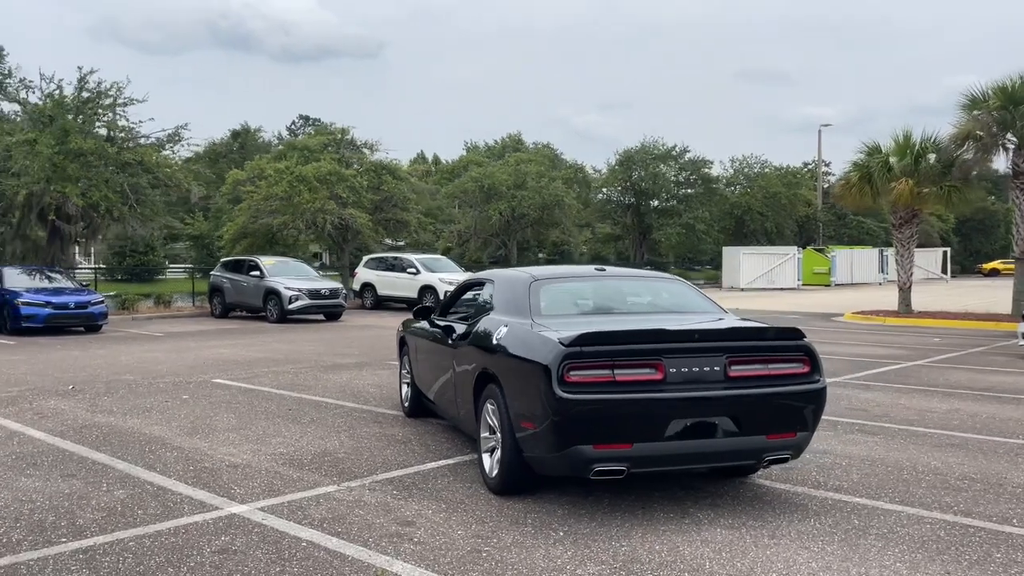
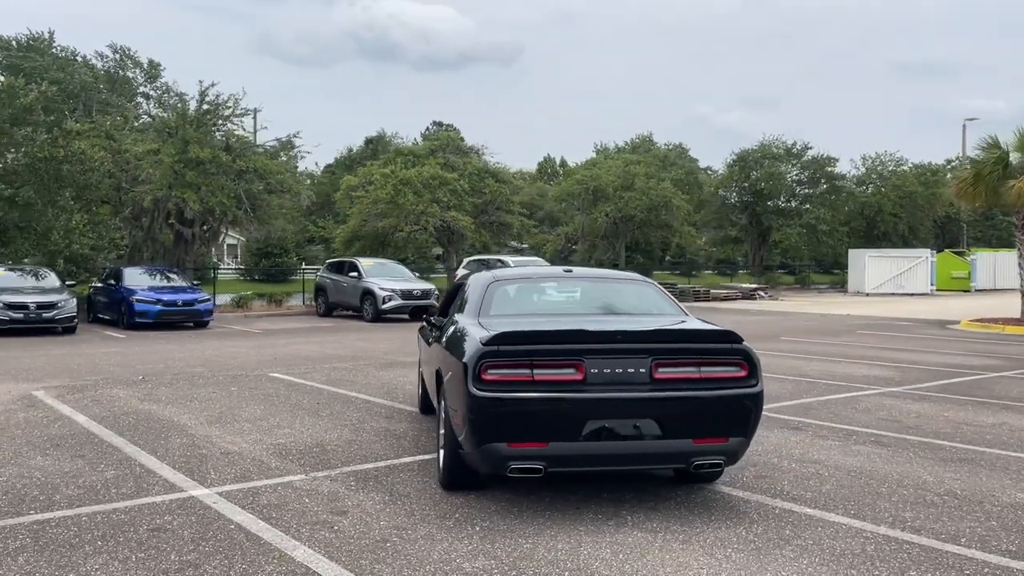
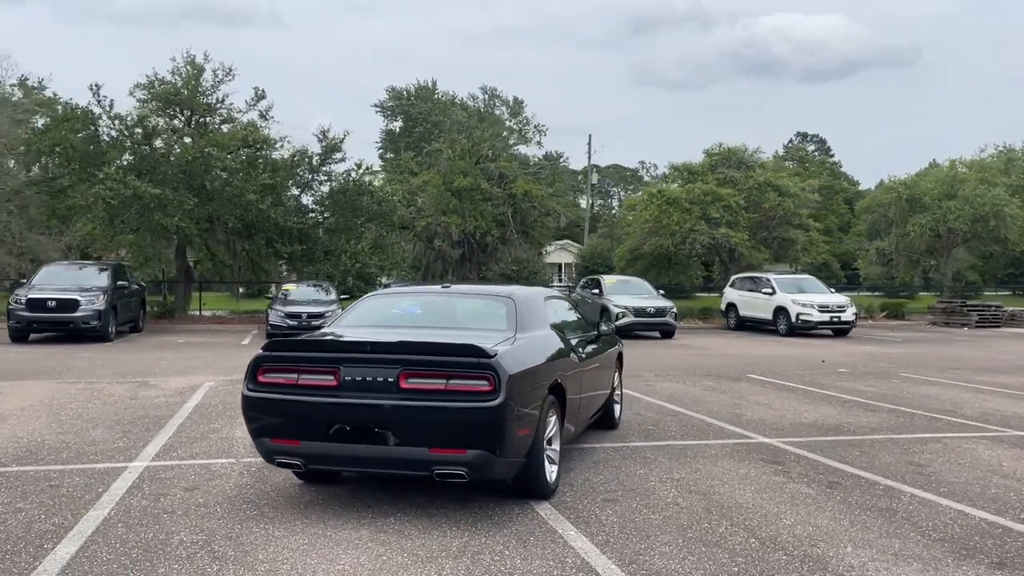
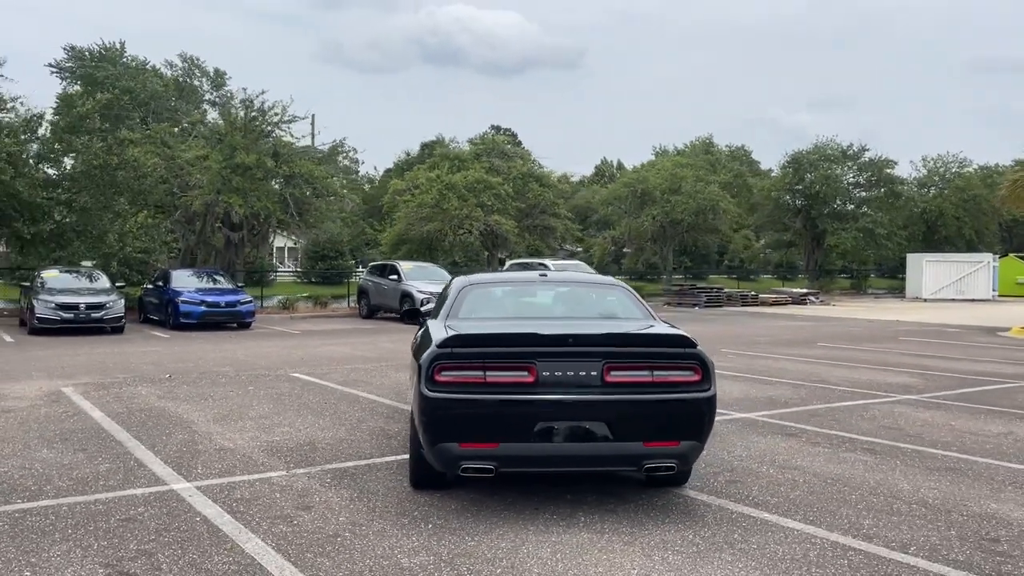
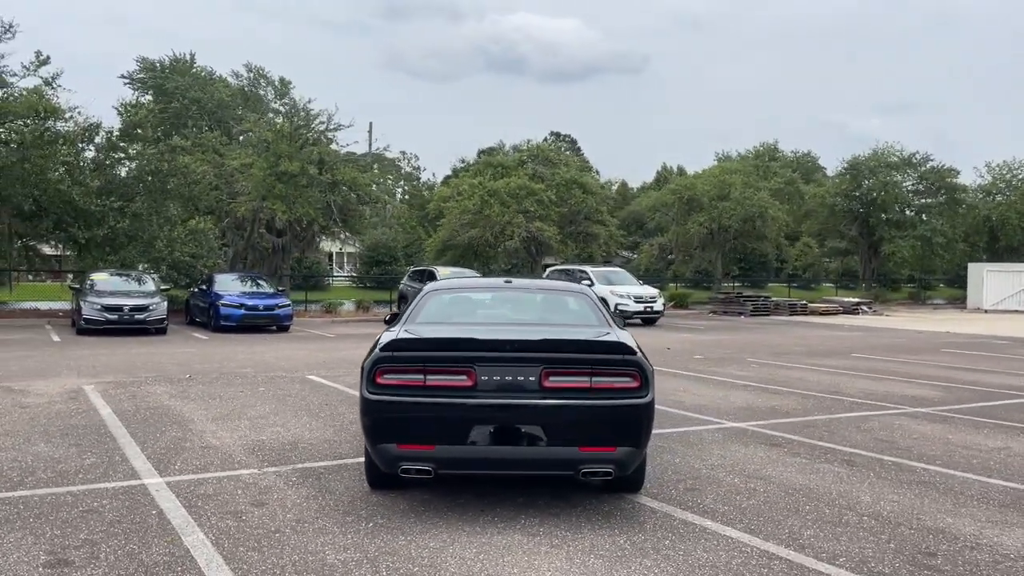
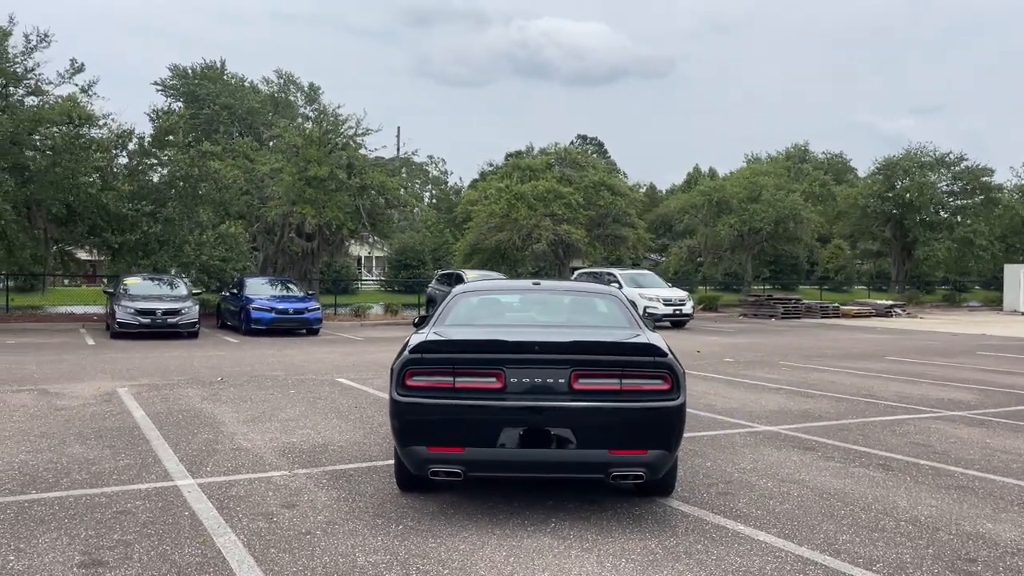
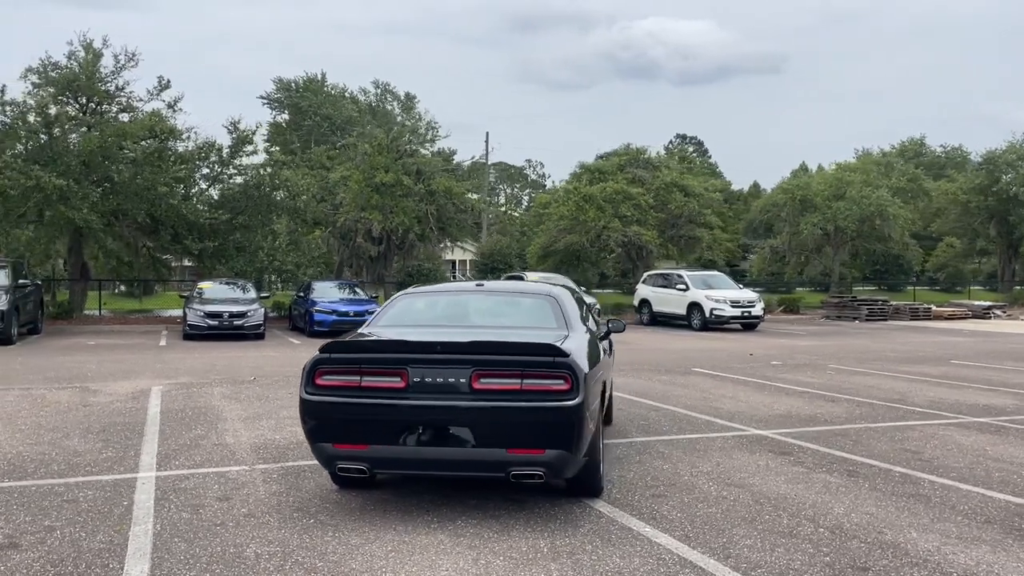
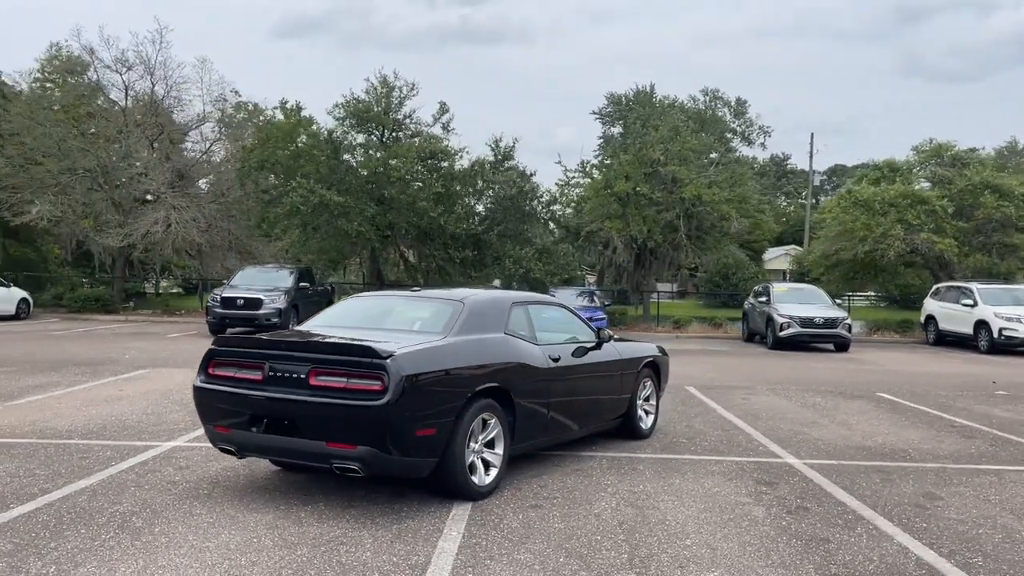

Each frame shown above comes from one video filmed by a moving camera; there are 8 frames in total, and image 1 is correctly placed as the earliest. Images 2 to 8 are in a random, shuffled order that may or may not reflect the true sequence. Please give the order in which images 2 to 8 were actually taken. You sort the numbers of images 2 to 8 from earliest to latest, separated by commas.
2, 4, 5, 6, 7, 3, 8
